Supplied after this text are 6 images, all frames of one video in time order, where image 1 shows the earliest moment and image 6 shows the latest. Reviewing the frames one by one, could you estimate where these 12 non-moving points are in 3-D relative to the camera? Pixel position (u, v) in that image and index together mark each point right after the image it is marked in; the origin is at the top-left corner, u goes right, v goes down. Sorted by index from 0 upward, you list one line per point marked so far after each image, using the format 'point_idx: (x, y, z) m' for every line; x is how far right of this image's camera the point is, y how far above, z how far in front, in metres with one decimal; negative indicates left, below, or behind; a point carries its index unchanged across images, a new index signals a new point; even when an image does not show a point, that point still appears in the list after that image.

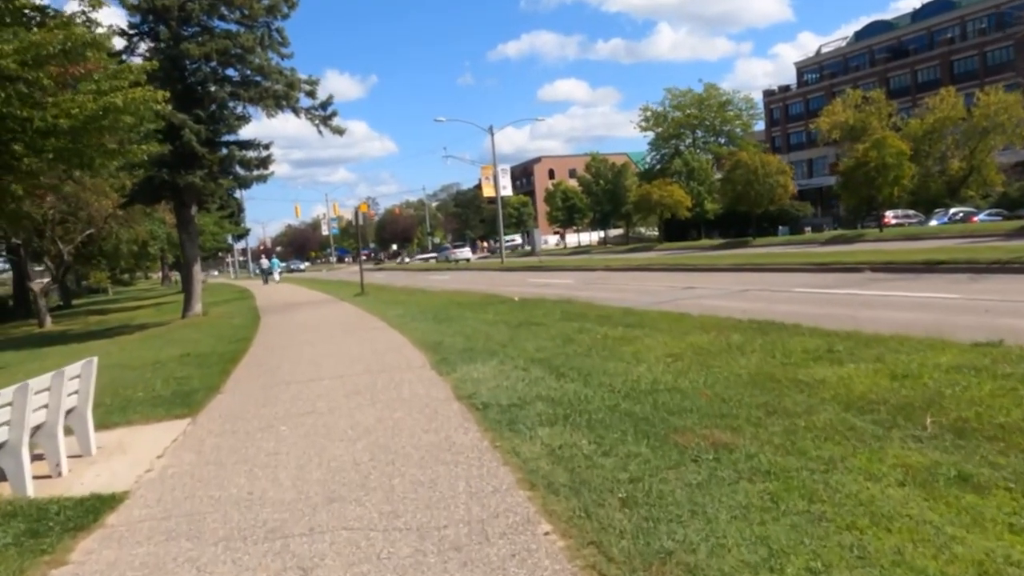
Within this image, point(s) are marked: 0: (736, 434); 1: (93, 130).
0: (+1.6, -1.0, +6.3) m
1: (-8.5, +3.2, +17.6) m
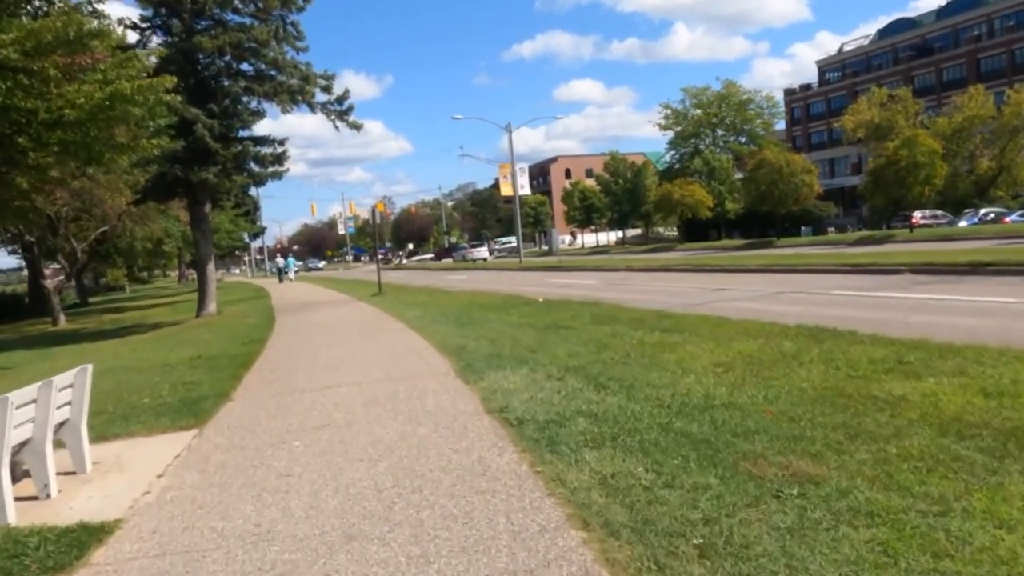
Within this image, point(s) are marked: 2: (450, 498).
0: (+1.9, -1.1, +5.4) m
1: (-7.9, +3.2, +16.9) m
2: (-0.4, -1.3, +5.5) m
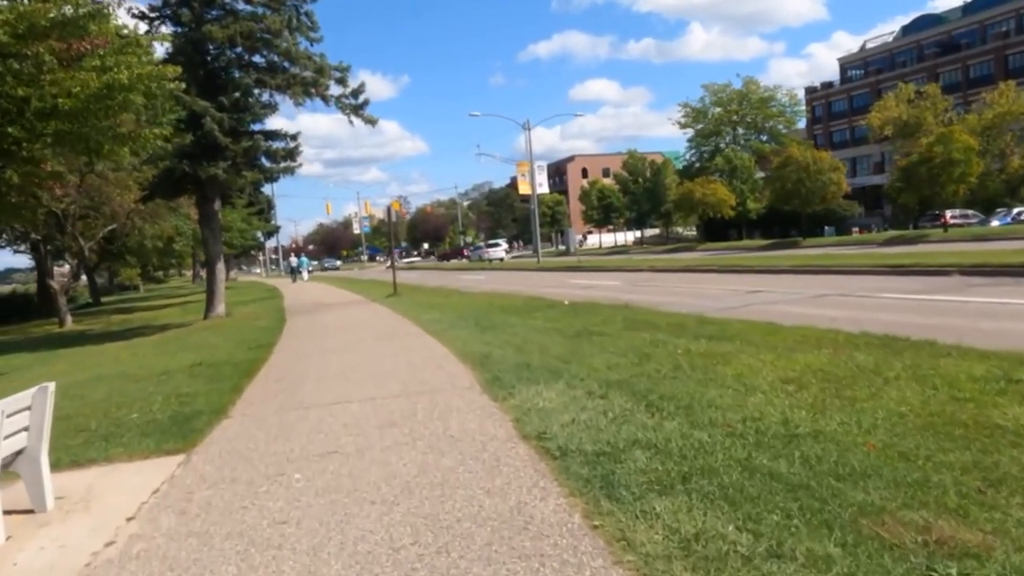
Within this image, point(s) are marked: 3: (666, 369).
0: (+2.2, -1.1, +4.2) m
1: (-7.5, +3.2, +15.8) m
2: (-0.1, -1.4, +4.3) m
3: (+1.6, -0.9, +9.3) m
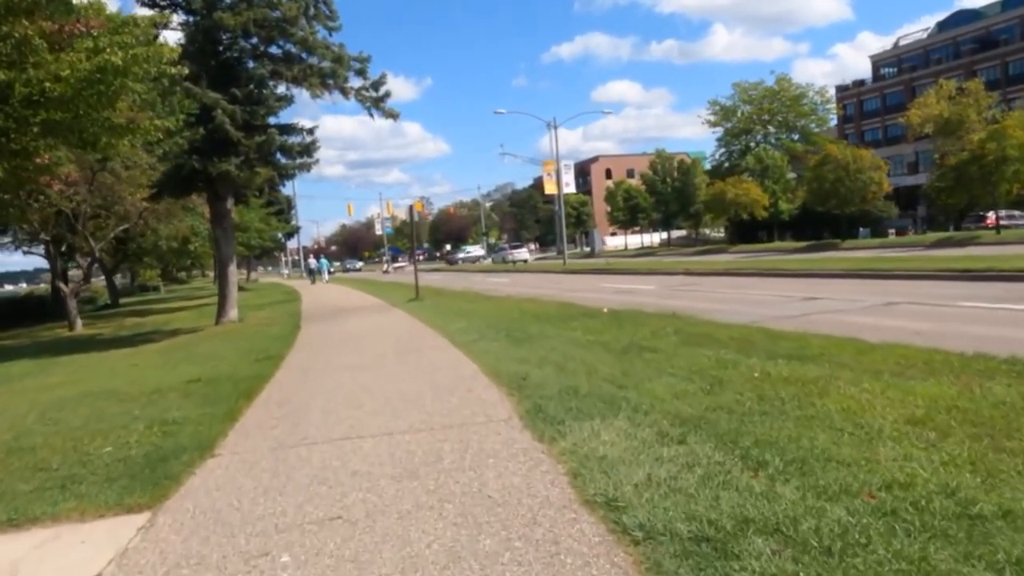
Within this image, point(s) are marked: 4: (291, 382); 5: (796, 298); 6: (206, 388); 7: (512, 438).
0: (+2.4, -1.2, +2.4) m
1: (-6.9, +3.1, +14.3) m
2: (+0.2, -1.5, +2.6) m
3: (+2.0, -1.0, +7.5) m
4: (-3.0, -1.2, +11.8) m
5: (+6.3, -0.2, +19.5) m
6: (-4.1, -1.3, +11.9) m
7: (0.0, -1.2, +7.1) m
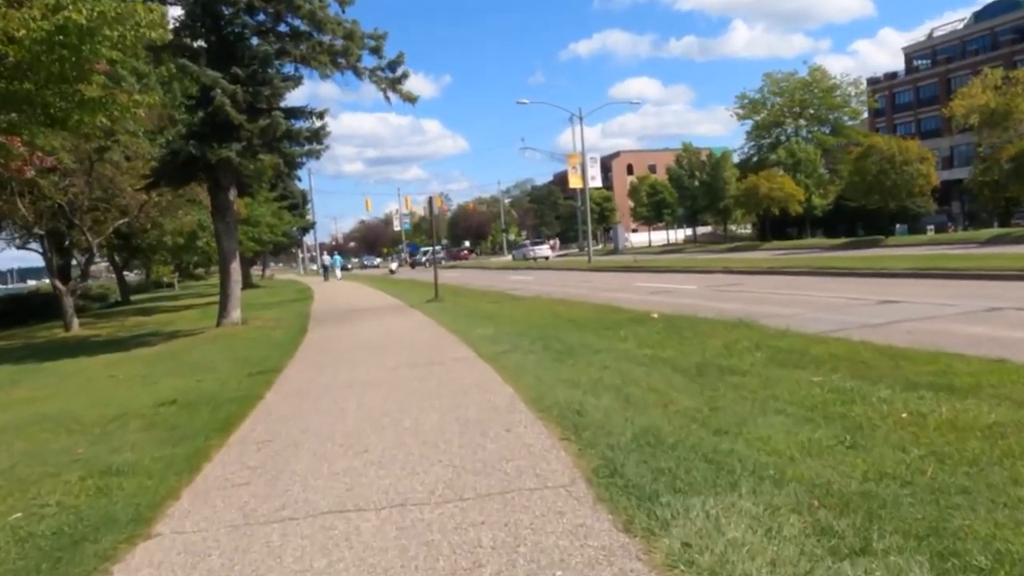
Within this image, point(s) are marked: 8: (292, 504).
0: (+2.7, -1.3, 0.0) m
1: (-6.4, +3.1, +12.1) m
2: (+0.4, -1.5, +0.3) m
3: (+2.4, -1.0, +5.1) m
4: (-2.5, -1.3, +9.5) m
5: (+6.9, -0.3, +17.0) m
6: (-3.7, -1.4, +9.6) m
7: (+0.4, -1.3, +4.7) m
8: (-1.4, -1.4, +5.8) m
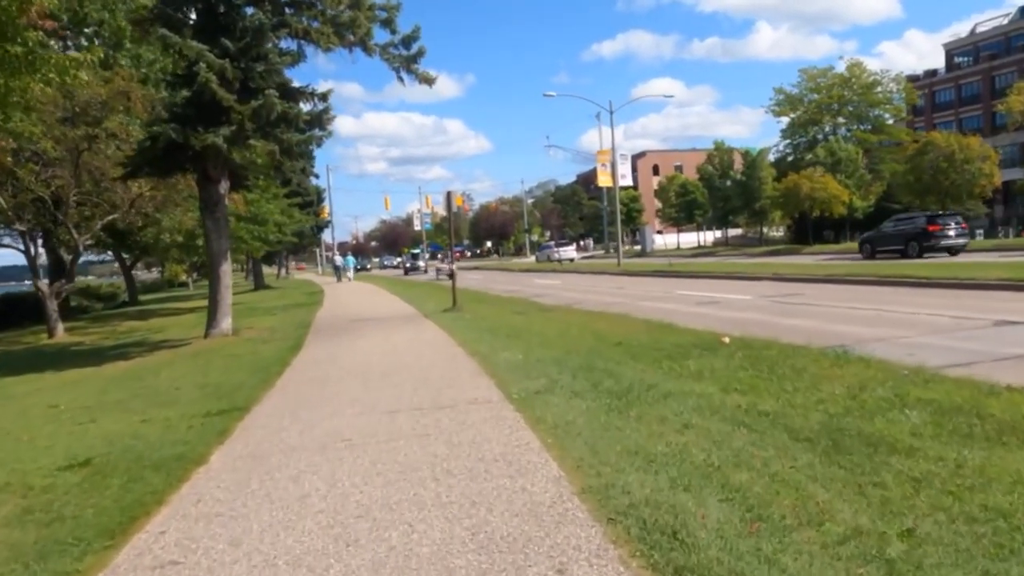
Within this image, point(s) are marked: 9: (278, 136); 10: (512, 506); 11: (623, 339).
0: (+2.8, -1.5, -3.0) m
1: (-5.9, +2.9, +9.2) m
2: (+0.5, -1.7, -2.7) m
3: (+2.6, -1.3, +2.1) m
4: (-2.2, -1.5, +6.5) m
5: (+7.4, -0.5, +13.8) m
6: (-3.3, -1.5, +6.7) m
7: (+0.6, -1.5, +1.7) m
8: (-1.2, -1.6, +2.8) m
9: (-5.2, +3.4, +19.9) m
10: (0.0, -1.3, +5.3) m
11: (+1.6, -0.8, +12.8) m
